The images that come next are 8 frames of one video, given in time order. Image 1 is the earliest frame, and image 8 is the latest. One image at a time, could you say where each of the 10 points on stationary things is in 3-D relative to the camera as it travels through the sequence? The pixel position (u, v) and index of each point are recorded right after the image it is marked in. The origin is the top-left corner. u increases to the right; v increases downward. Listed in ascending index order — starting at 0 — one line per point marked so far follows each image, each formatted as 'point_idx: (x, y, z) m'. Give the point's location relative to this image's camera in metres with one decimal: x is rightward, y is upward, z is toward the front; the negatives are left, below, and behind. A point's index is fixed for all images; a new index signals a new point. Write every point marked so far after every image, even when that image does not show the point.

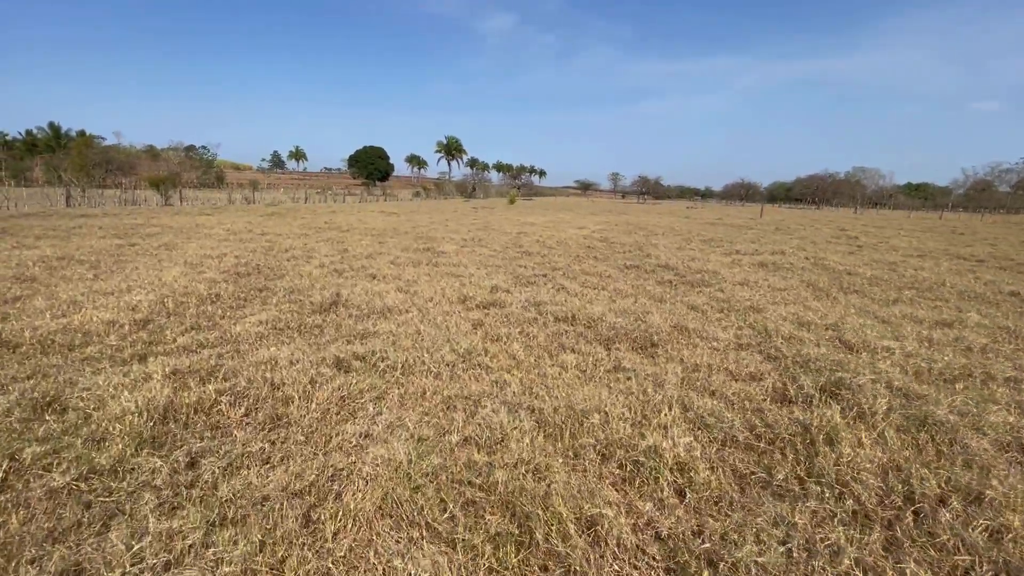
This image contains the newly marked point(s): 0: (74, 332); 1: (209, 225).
0: (-4.2, -0.4, +4.5) m
1: (-11.7, +2.4, +18.4) m
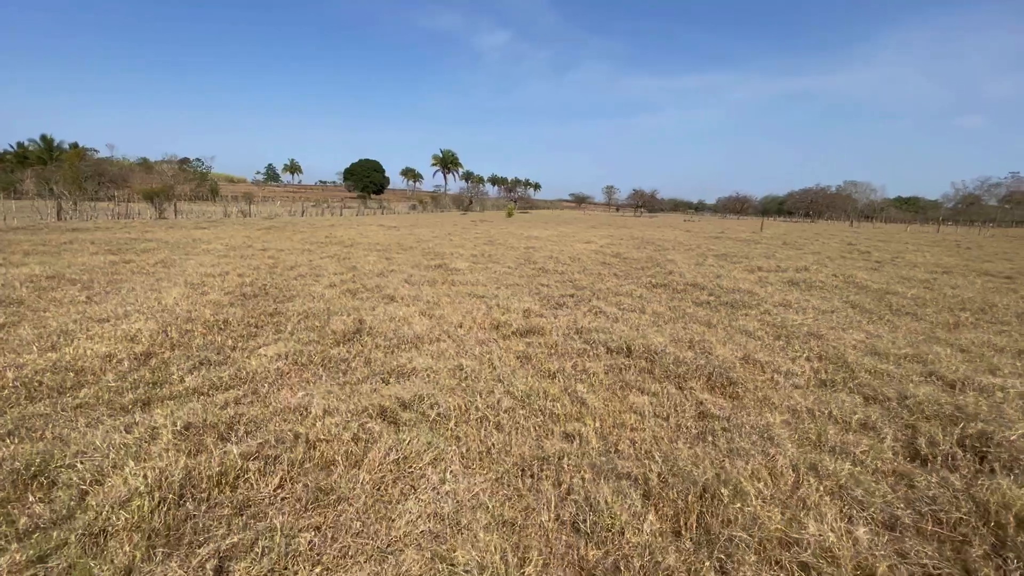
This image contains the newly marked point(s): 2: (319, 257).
0: (-3.7, -0.7, +3.9) m
1: (-11.4, +1.8, +17.8) m
2: (-5.3, +0.9, +13.2) m
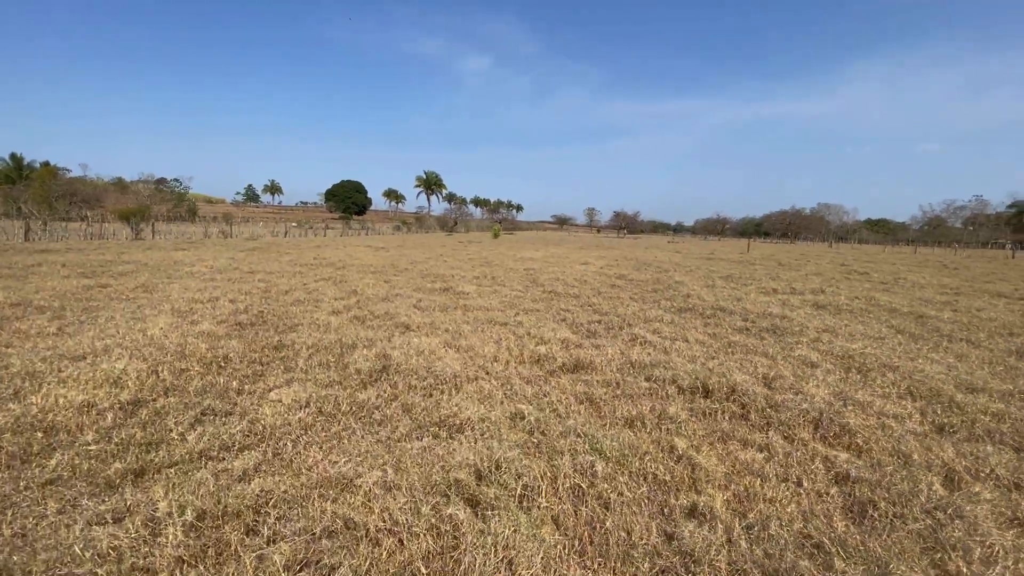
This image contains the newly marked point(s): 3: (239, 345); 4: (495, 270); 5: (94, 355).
0: (-3.2, -0.9, +3.1) m
1: (-11.4, +0.9, +16.8) m
2: (-5.1, +0.2, +12.3) m
3: (-3.2, -0.7, +5.5) m
4: (-0.6, +0.7, +17.2) m
5: (-4.2, -0.7, +4.8) m
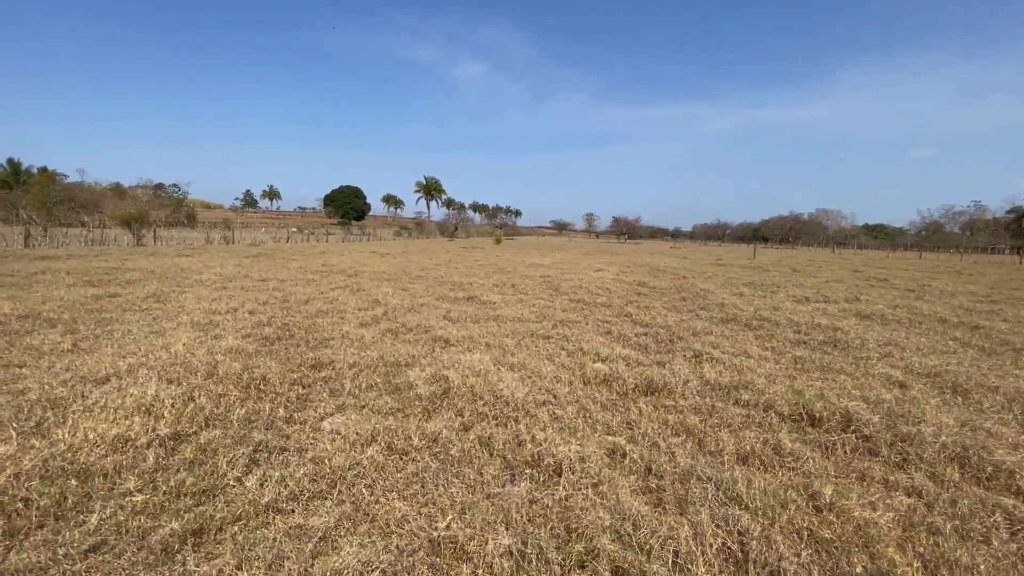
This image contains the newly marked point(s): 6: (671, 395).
0: (-2.5, -1.0, +2.7) m
1: (-10.8, +0.7, +16.3) m
2: (-4.5, 0.0, +11.9) m
3: (-2.5, -0.8, +5.1) m
4: (0.0, +0.4, +16.8) m
5: (-3.6, -0.8, +4.4) m
6: (+1.4, -1.0, +4.3) m
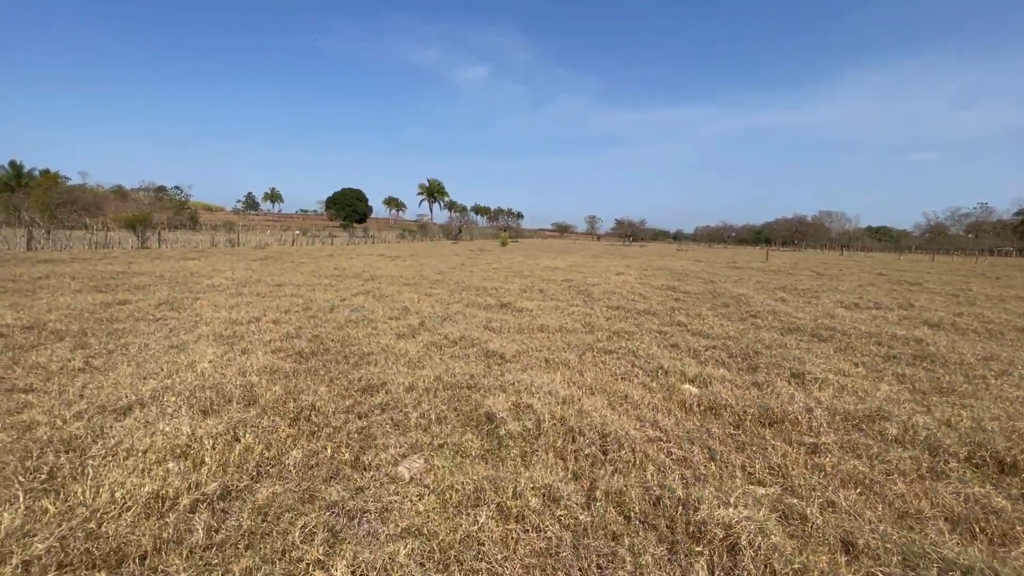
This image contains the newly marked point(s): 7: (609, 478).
0: (-1.8, -1.1, +2.0) m
1: (-10.1, +0.5, +15.7) m
2: (-3.8, -0.1, +11.2) m
3: (-1.8, -0.9, +4.4) m
4: (+0.7, +0.2, +16.1) m
5: (-2.9, -0.9, +3.7) m
6: (+2.2, -1.1, +3.6) m
7: (+0.6, -1.1, +2.8) m
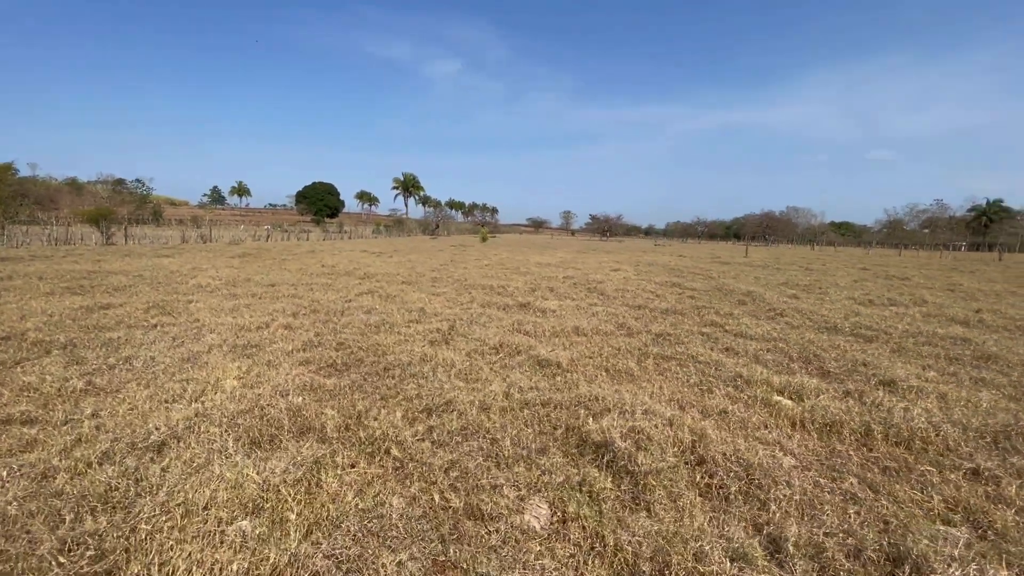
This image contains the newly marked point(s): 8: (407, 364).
0: (-1.0, -1.2, +1.4) m
1: (-10.0, +0.5, +14.6) m
2: (-3.5, -0.1, +10.5) m
3: (-1.1, -1.0, +3.8) m
4: (+0.8, +0.3, +15.6) m
5: (-2.1, -1.0, +3.1) m
6: (+2.9, -1.1, +3.2) m
7: (+1.3, -1.2, +2.4) m
8: (-1.2, -0.8, +5.2) m
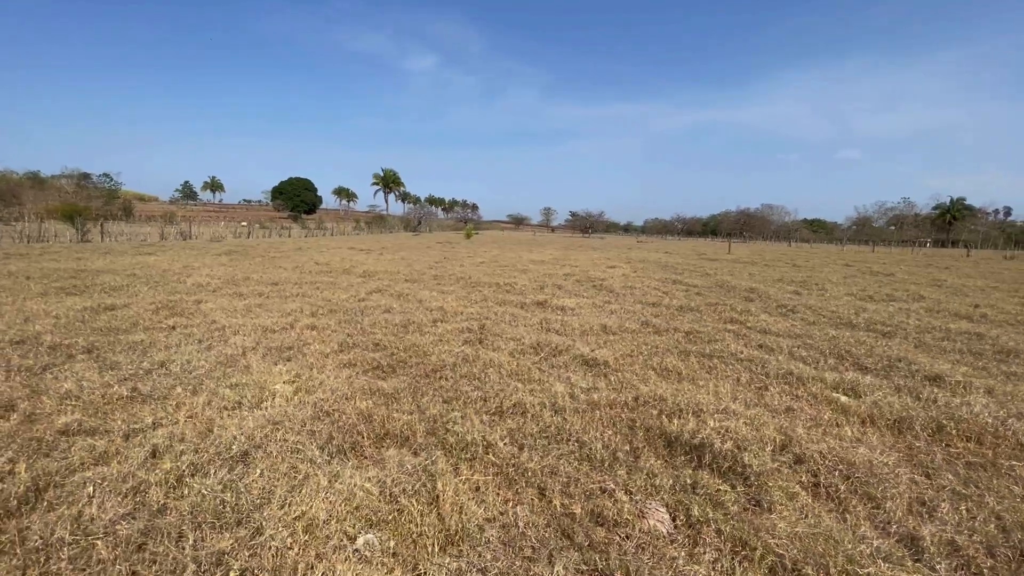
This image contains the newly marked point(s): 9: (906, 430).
0: (-0.3, -1.2, +1.3) m
1: (-9.9, +0.5, +14.1) m
2: (-3.2, -0.1, +10.3) m
3: (-0.5, -1.0, +3.7) m
4: (+0.8, +0.4, +15.6) m
5: (-1.5, -1.0, +2.9) m
6: (+3.5, -1.1, +3.3) m
7: (+2.0, -1.2, +2.4) m
8: (-0.6, -0.8, +5.1) m
9: (+2.9, -1.0, +3.6) m
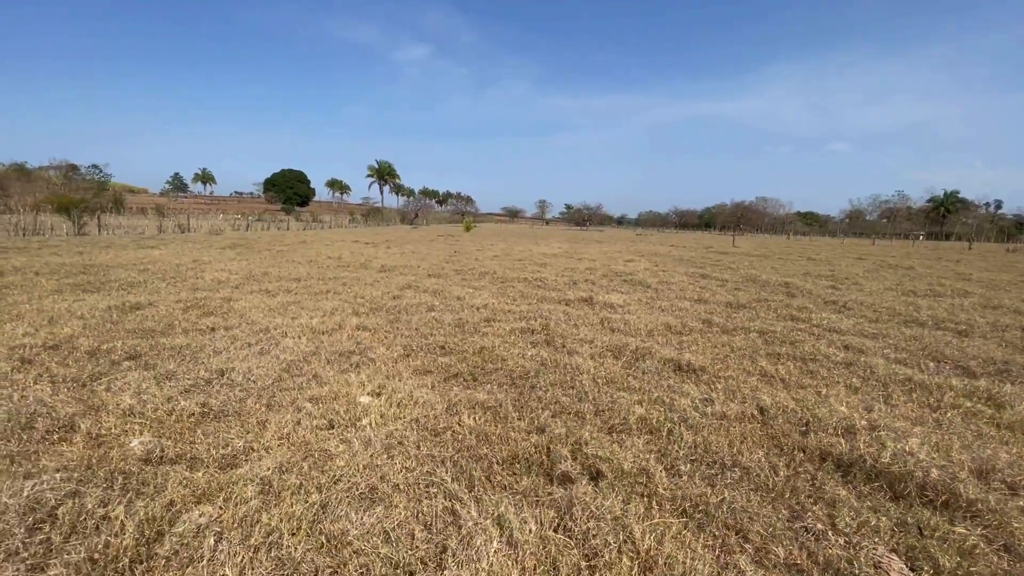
0: (+0.7, -1.3, +0.9) m
1: (-9.1, +0.6, +13.5) m
2: (-2.4, 0.0, +9.8) m
3: (+0.4, -1.0, +3.3) m
4: (+1.6, +0.6, +15.2) m
5: (-0.6, -1.0, +2.5) m
6: (+4.4, -1.1, +2.9) m
7: (+2.9, -1.2, +2.0) m
8: (+0.2, -0.8, +4.6) m
9: (+3.8, -1.1, +3.2) m
